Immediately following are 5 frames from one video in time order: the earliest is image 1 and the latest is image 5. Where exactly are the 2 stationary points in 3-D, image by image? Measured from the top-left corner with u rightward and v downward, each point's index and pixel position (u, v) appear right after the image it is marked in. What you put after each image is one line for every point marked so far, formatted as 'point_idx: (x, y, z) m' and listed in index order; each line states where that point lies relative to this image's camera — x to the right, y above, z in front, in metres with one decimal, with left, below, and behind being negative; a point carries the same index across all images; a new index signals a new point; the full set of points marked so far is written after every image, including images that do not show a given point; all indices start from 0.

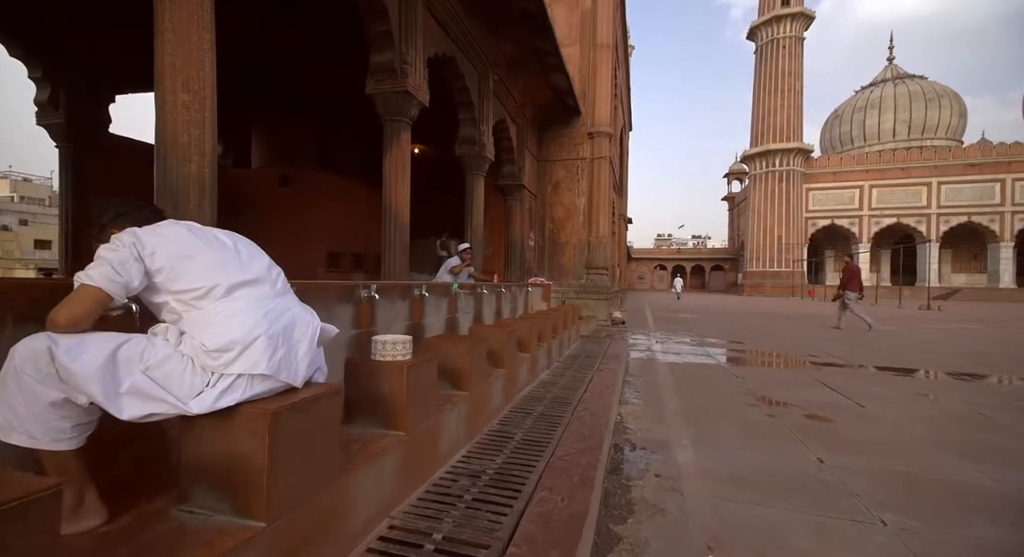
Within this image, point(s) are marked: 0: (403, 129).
0: (-1.2, +1.6, +5.3) m
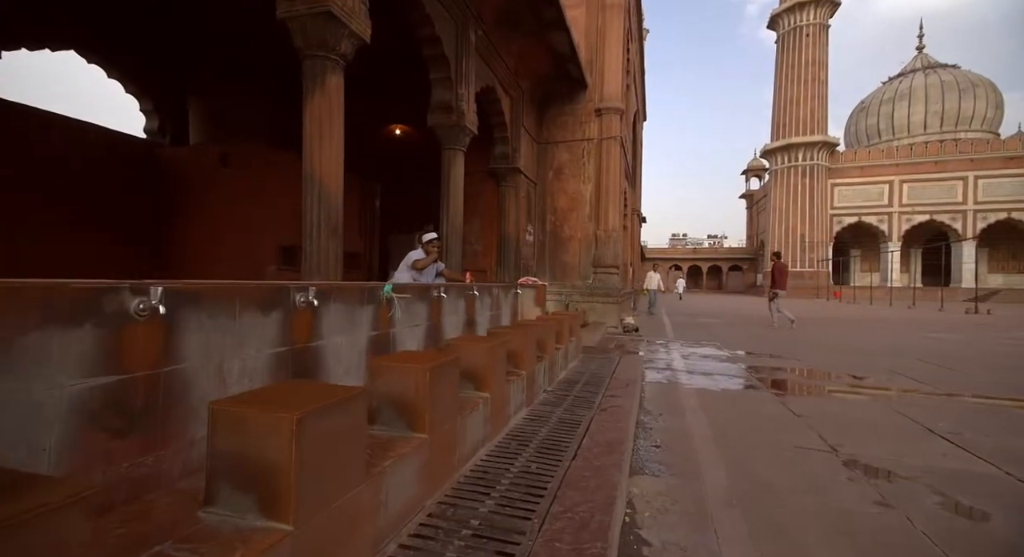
0: (-1.4, +1.6, +3.8) m
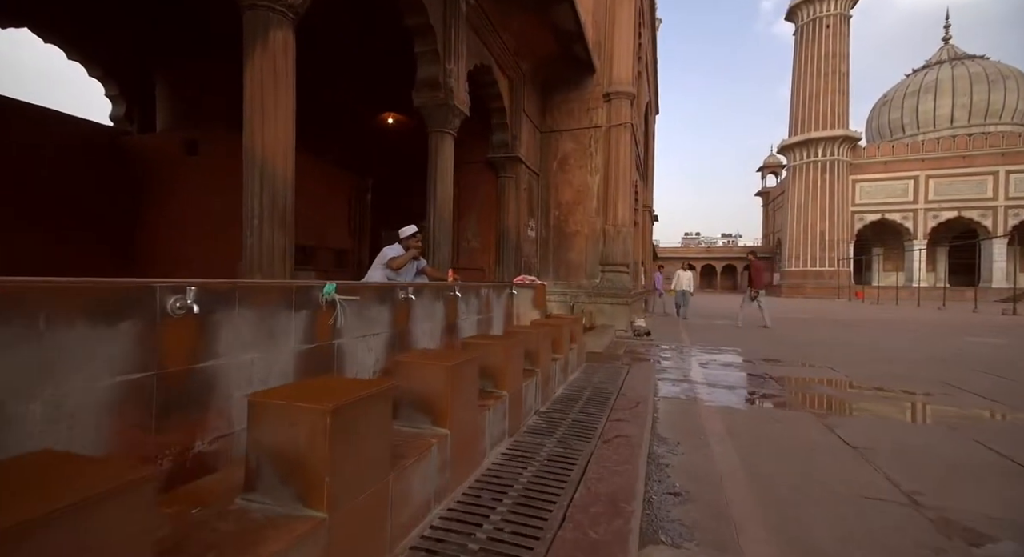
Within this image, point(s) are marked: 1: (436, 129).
0: (-1.5, +1.7, +3.2) m
1: (-0.9, +1.7, +5.7) m
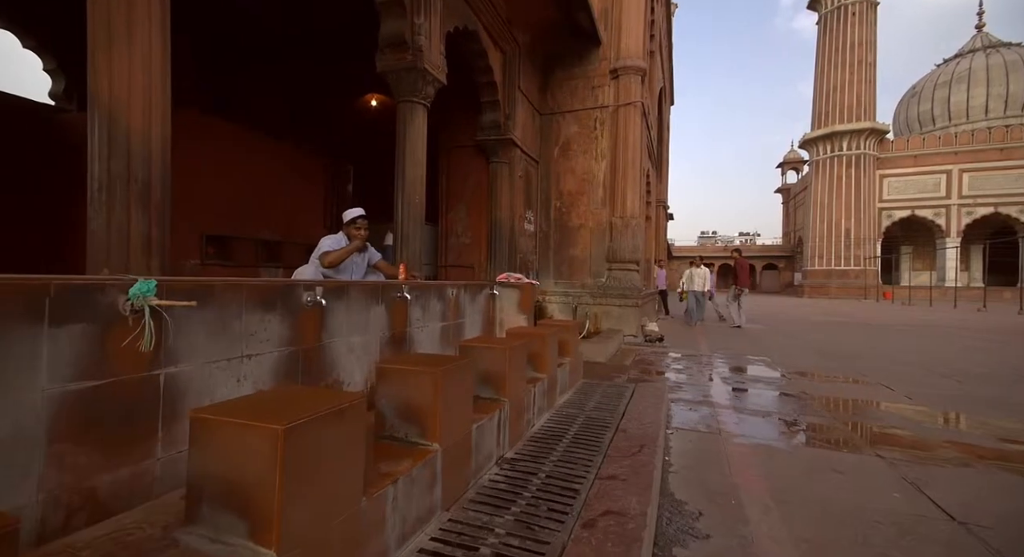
0: (-1.8, +1.7, +2.3) m
1: (-1.0, +1.7, +4.7) m
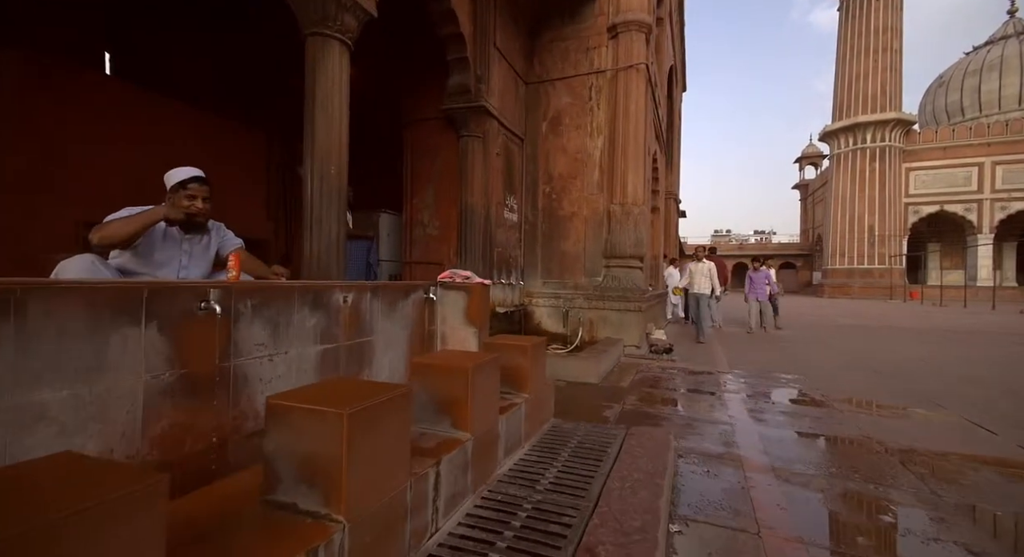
0: (-2.2, +1.7, +1.0) m
1: (-1.4, +1.7, +3.5) m
